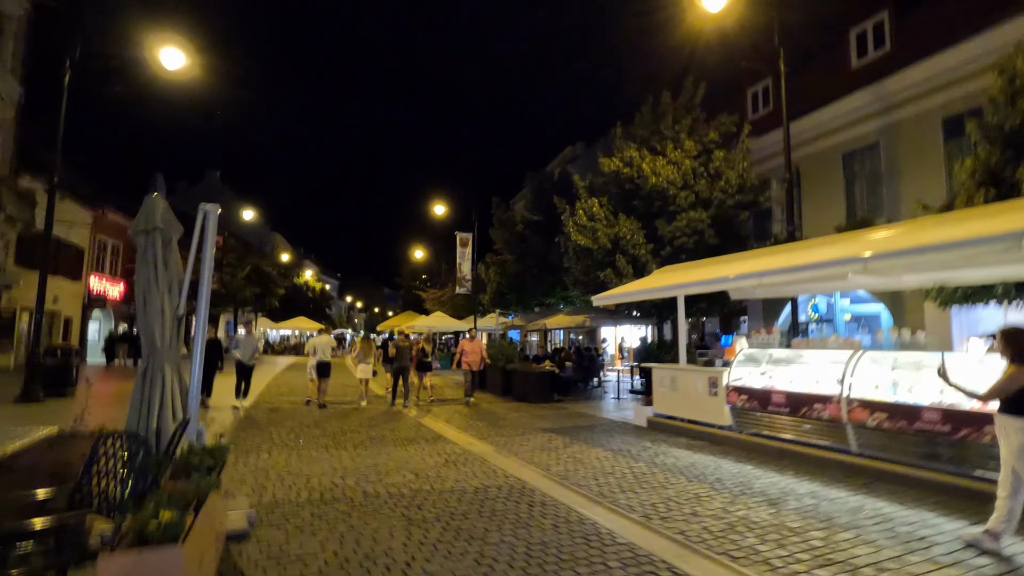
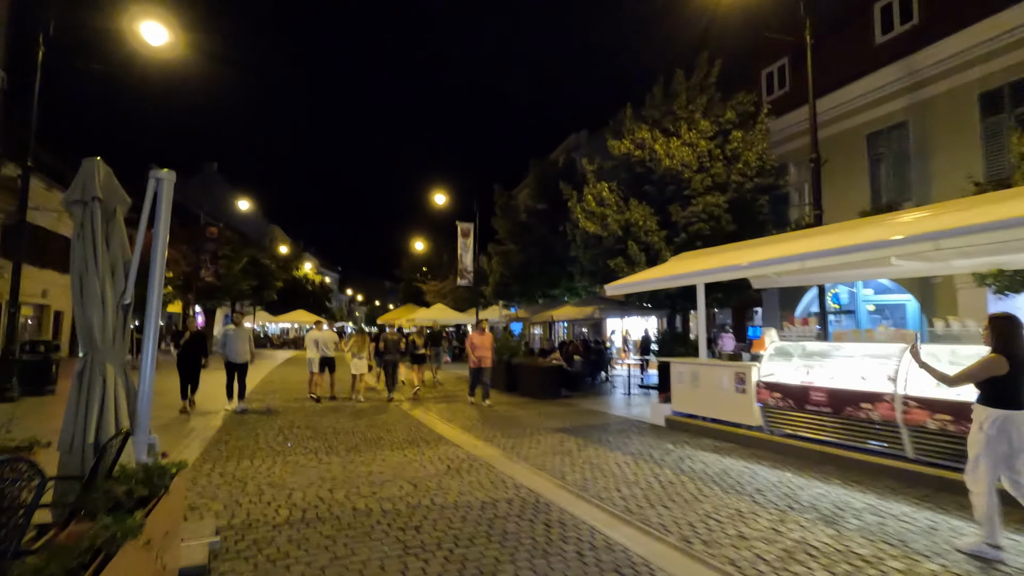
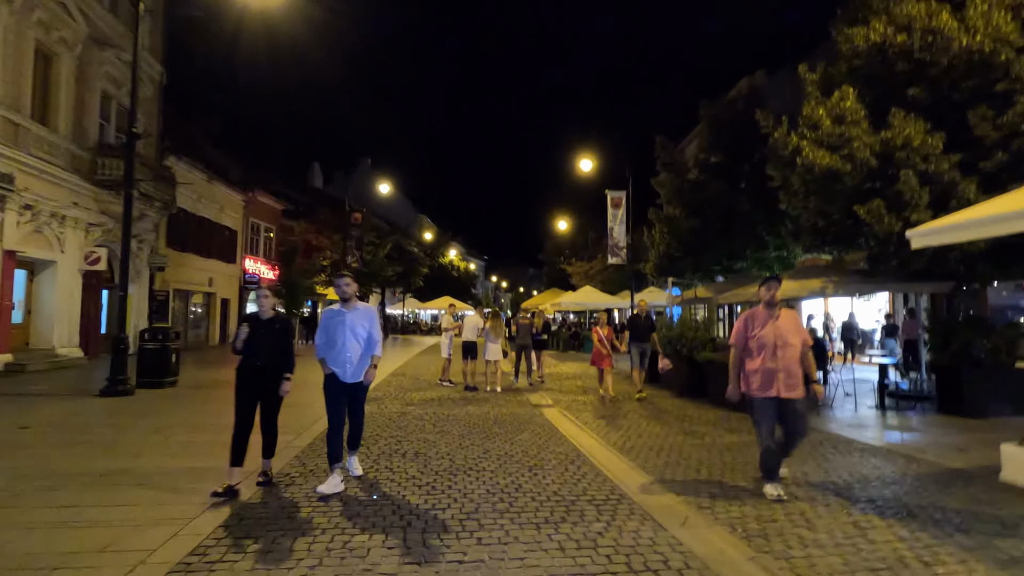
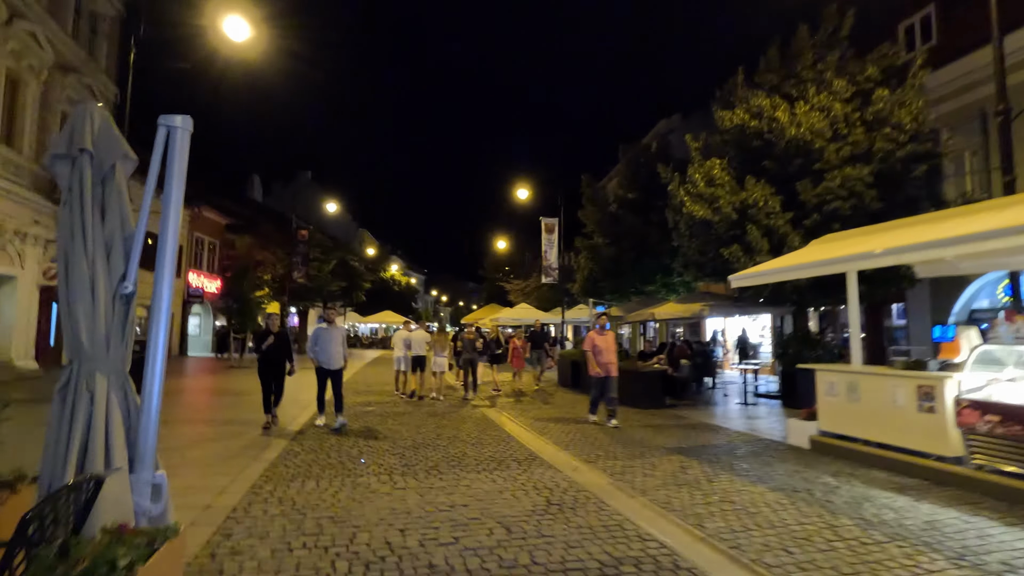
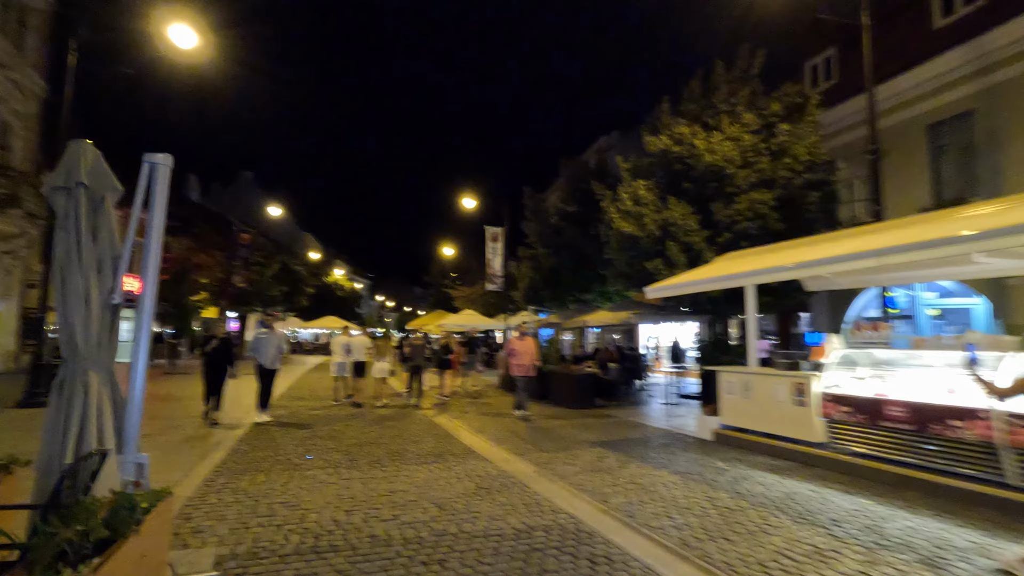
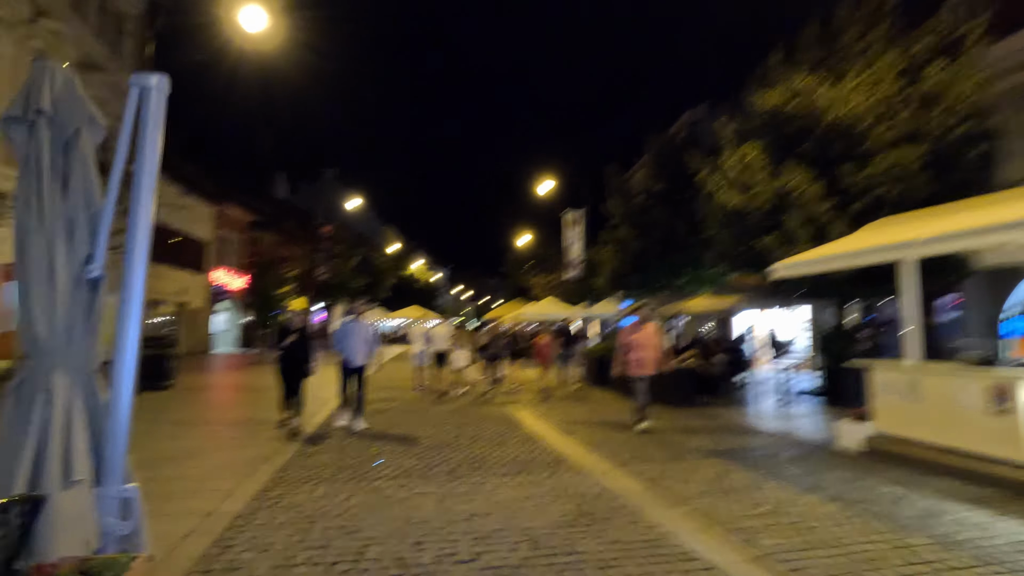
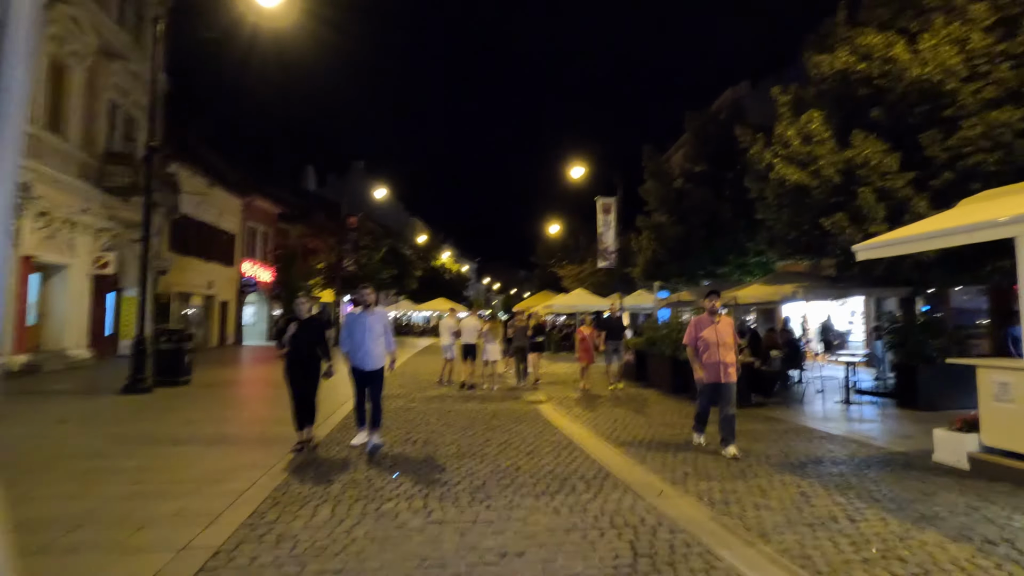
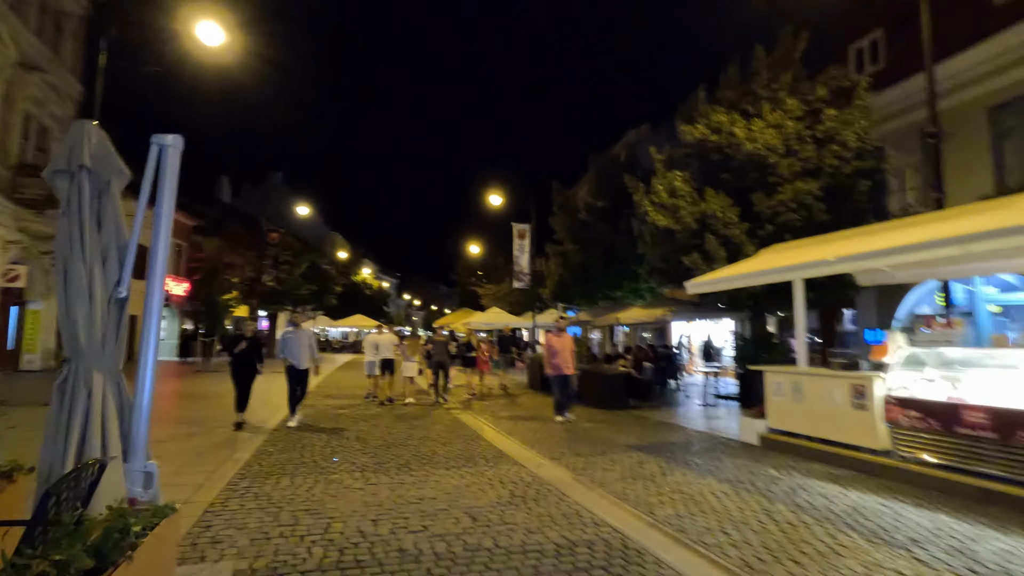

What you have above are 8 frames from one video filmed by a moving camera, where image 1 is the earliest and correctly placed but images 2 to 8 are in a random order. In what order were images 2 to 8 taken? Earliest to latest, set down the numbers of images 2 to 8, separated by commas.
2, 5, 8, 4, 6, 7, 3
